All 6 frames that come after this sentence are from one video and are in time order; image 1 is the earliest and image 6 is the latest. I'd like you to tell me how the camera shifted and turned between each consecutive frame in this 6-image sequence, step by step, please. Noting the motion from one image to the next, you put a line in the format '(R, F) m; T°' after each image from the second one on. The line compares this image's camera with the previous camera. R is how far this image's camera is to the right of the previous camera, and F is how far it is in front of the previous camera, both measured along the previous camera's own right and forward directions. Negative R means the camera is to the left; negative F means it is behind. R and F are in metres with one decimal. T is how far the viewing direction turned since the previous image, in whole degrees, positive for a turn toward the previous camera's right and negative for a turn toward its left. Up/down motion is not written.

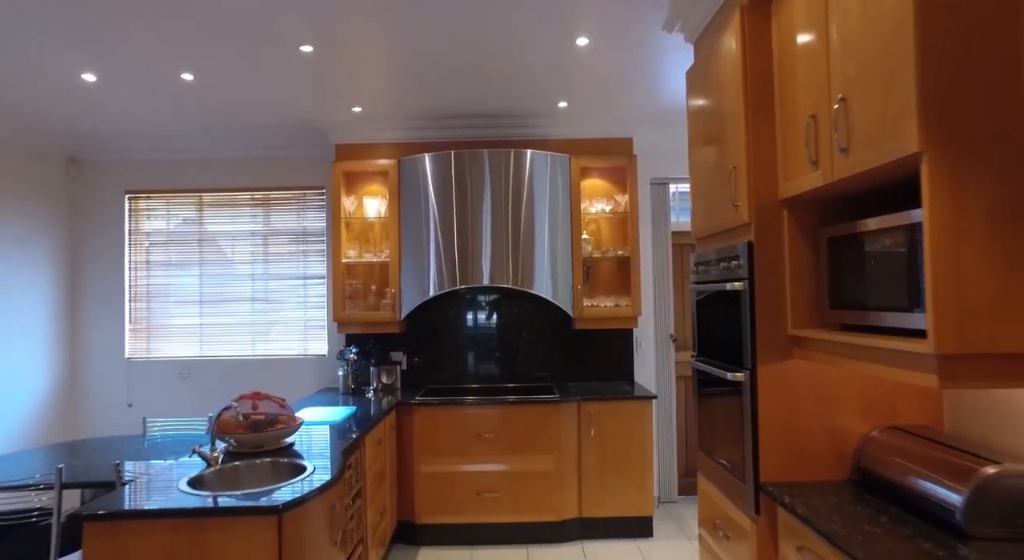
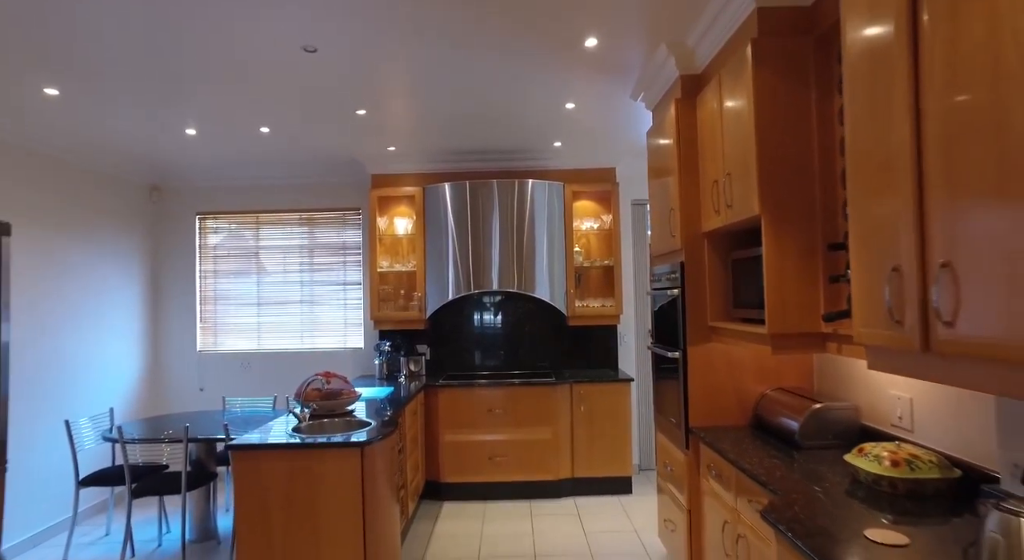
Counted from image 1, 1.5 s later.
(0.0, -0.8) m; 0°
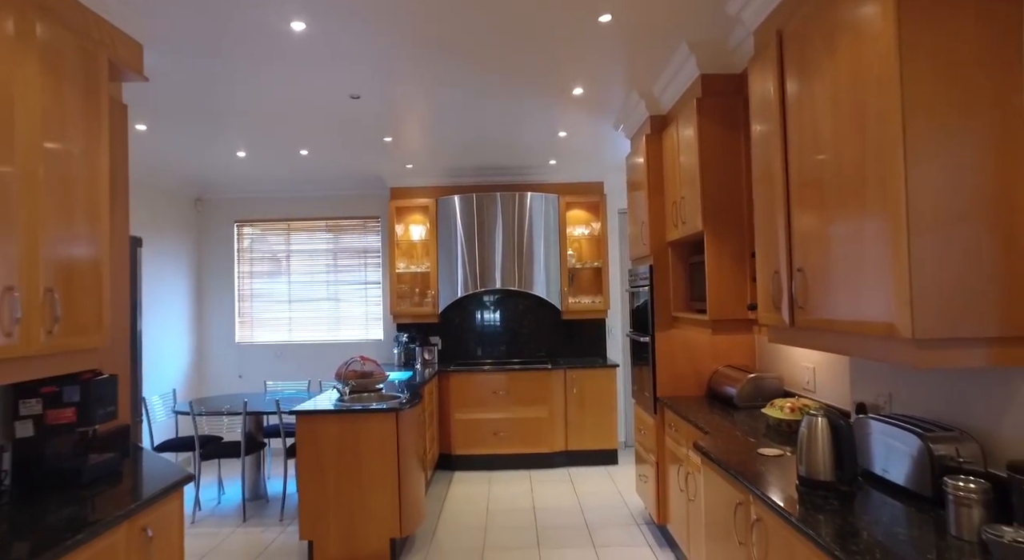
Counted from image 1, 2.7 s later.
(0.0, -0.7) m; 0°
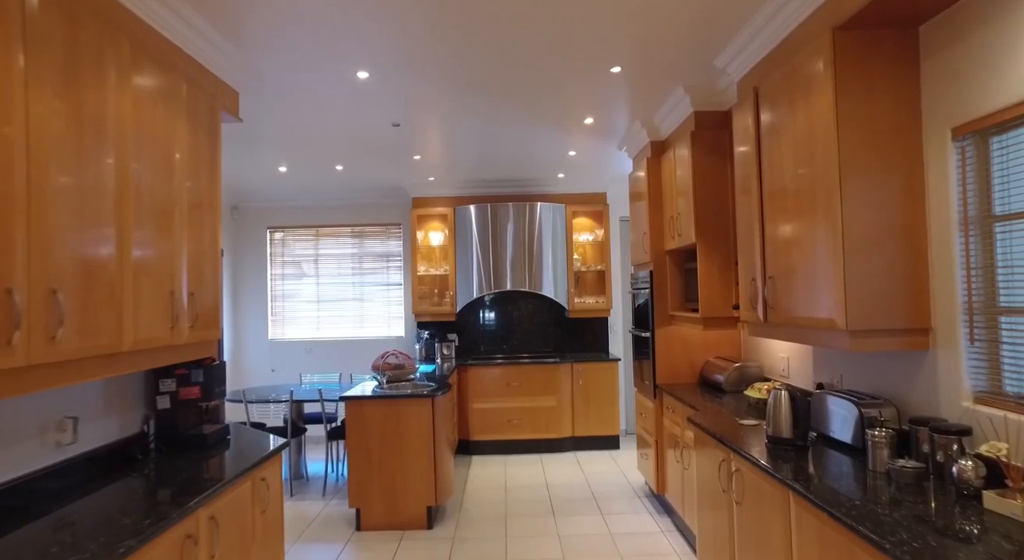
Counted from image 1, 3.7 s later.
(-0.2, -0.5) m; 0°
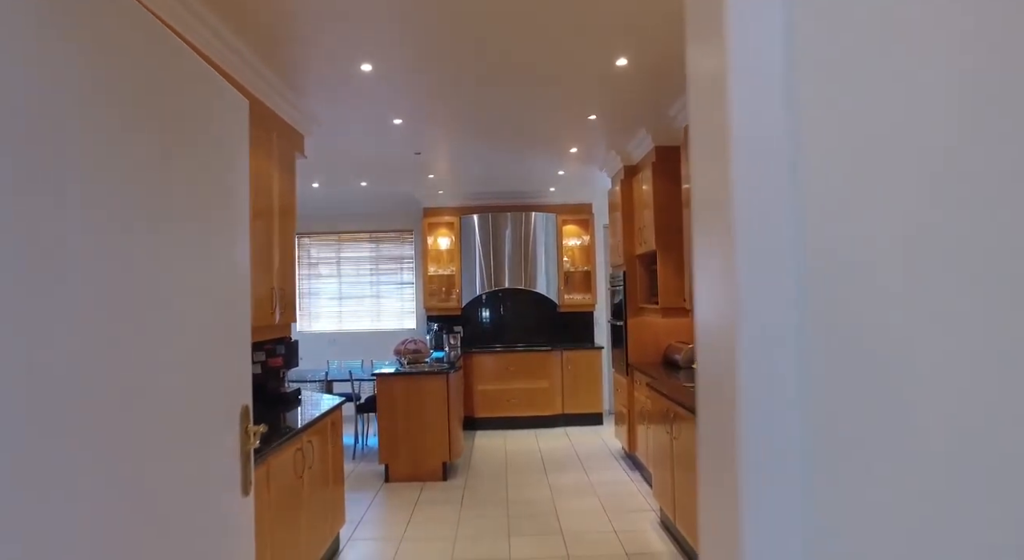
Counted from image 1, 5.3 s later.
(0.0, -0.8) m; 0°
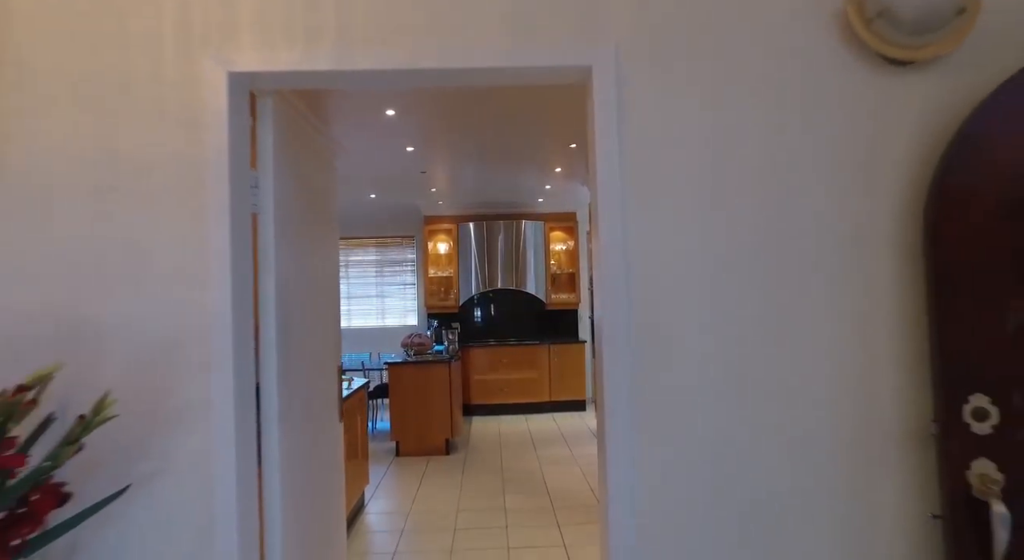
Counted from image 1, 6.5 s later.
(0.0, -0.7) m; +1°
